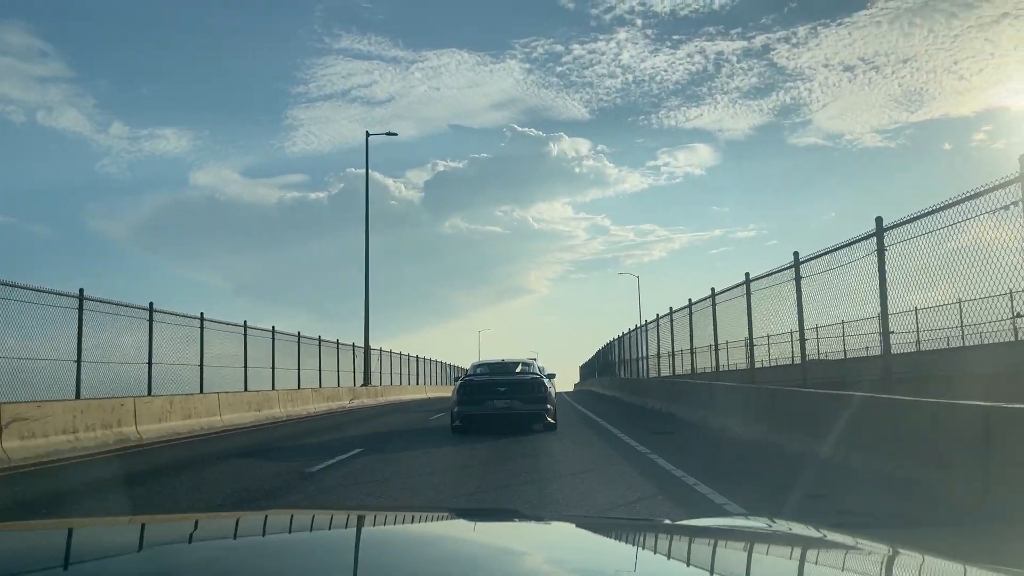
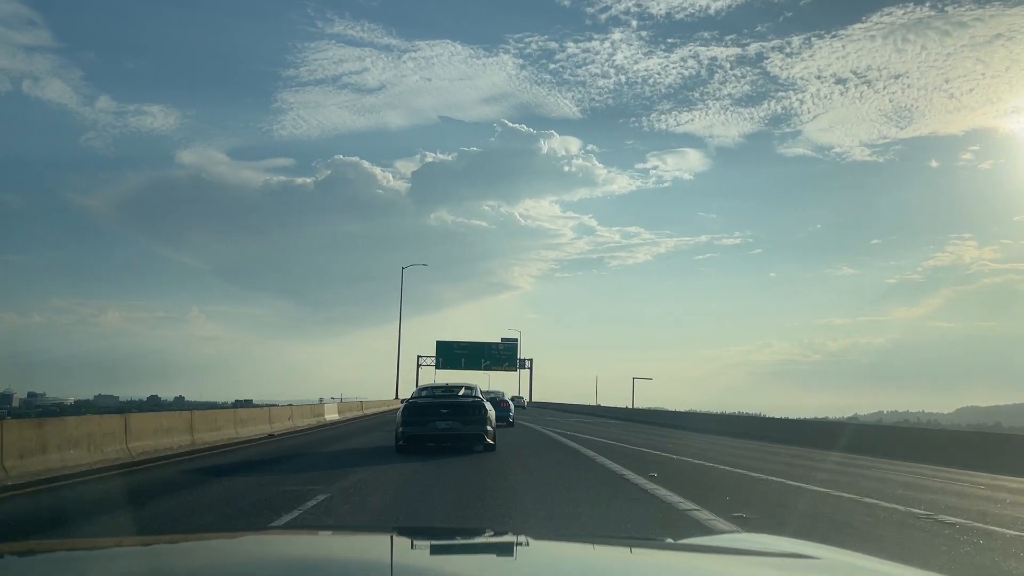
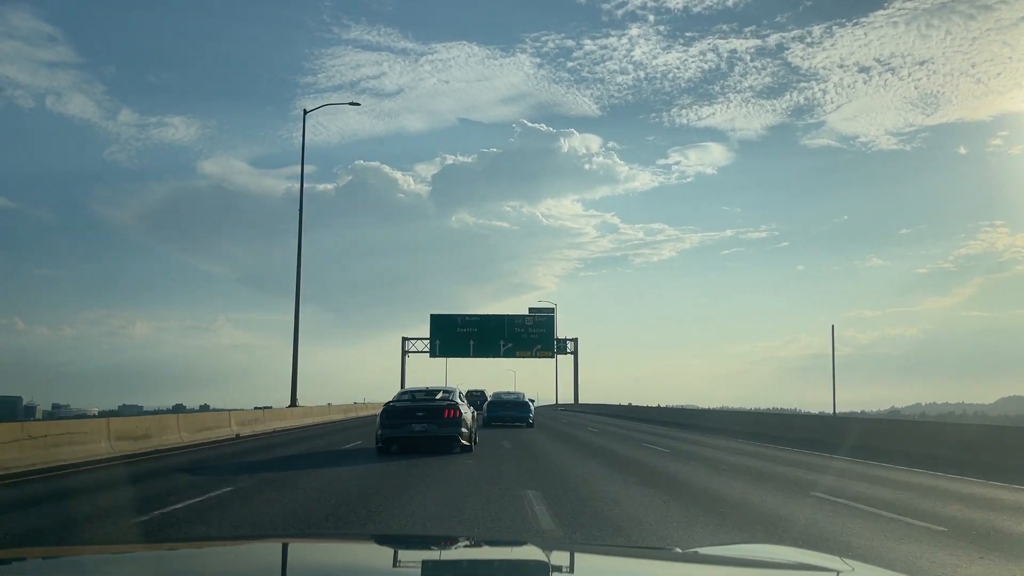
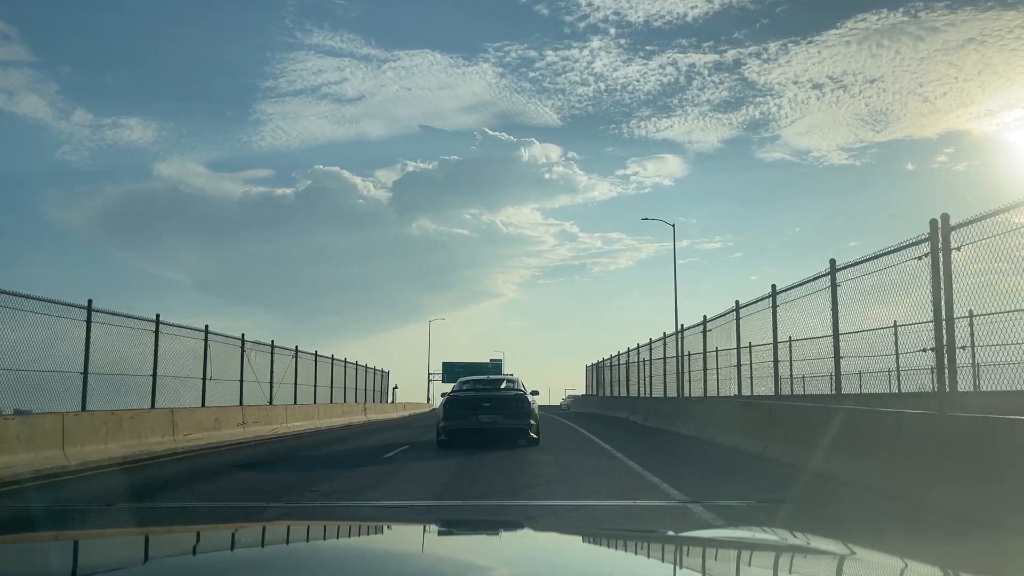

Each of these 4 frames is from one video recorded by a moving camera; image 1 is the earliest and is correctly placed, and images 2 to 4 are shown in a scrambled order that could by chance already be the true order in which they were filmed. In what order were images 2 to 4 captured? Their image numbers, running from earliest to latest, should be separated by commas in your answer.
4, 2, 3
